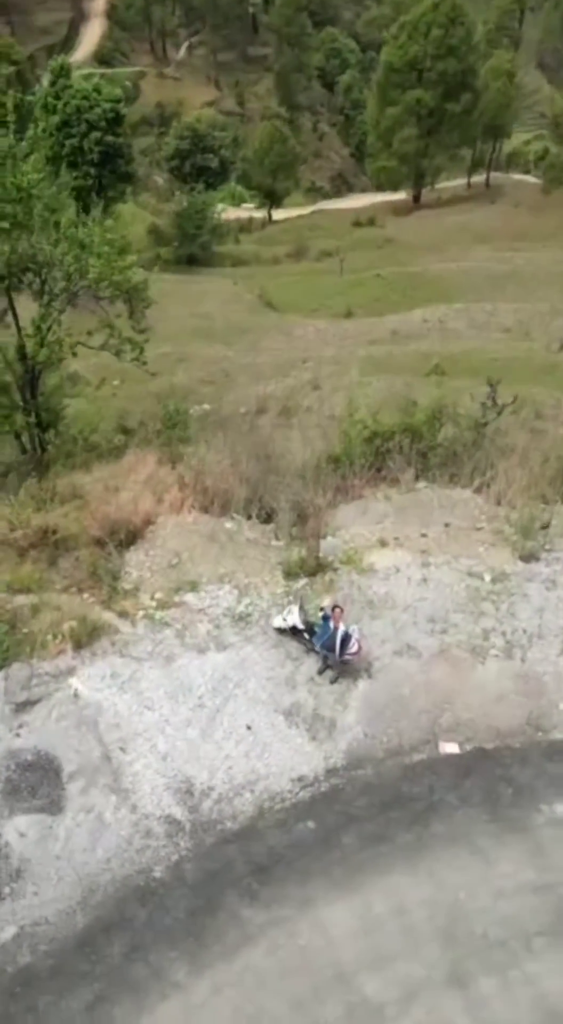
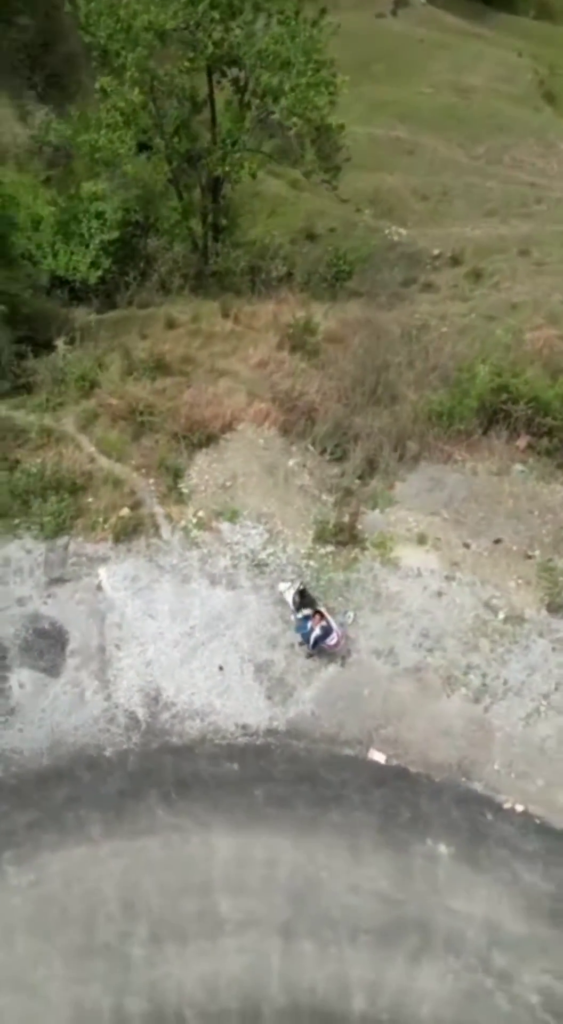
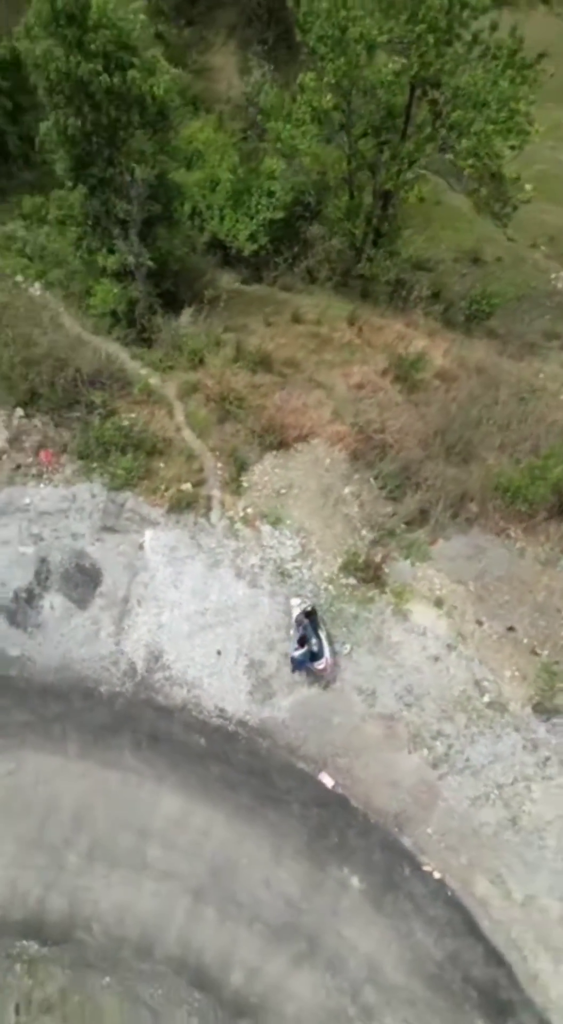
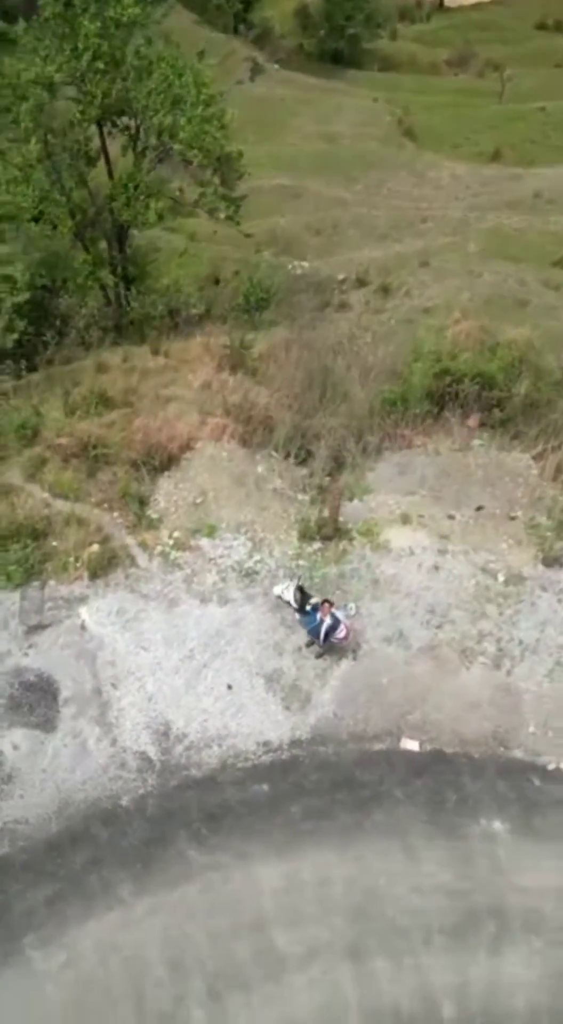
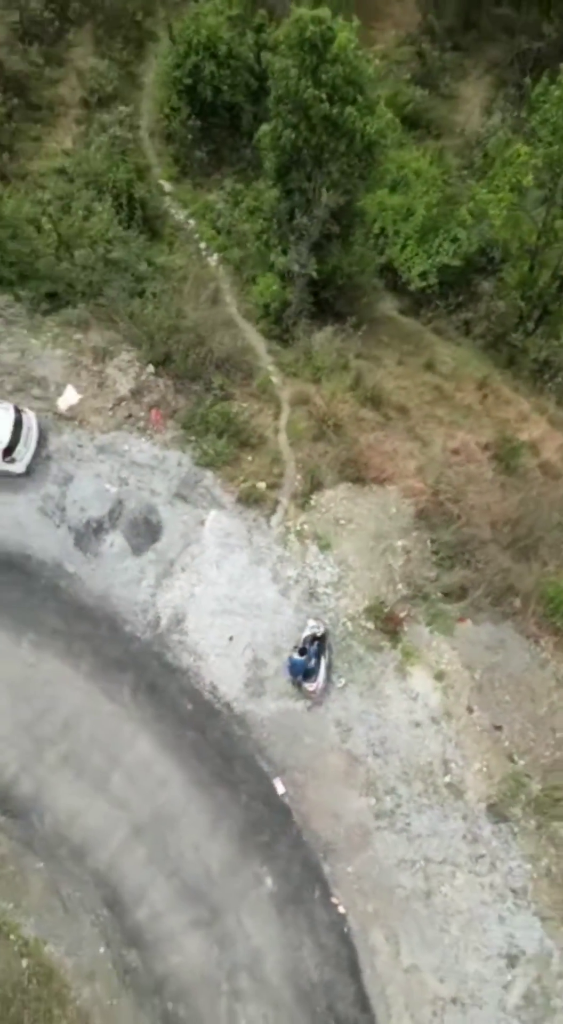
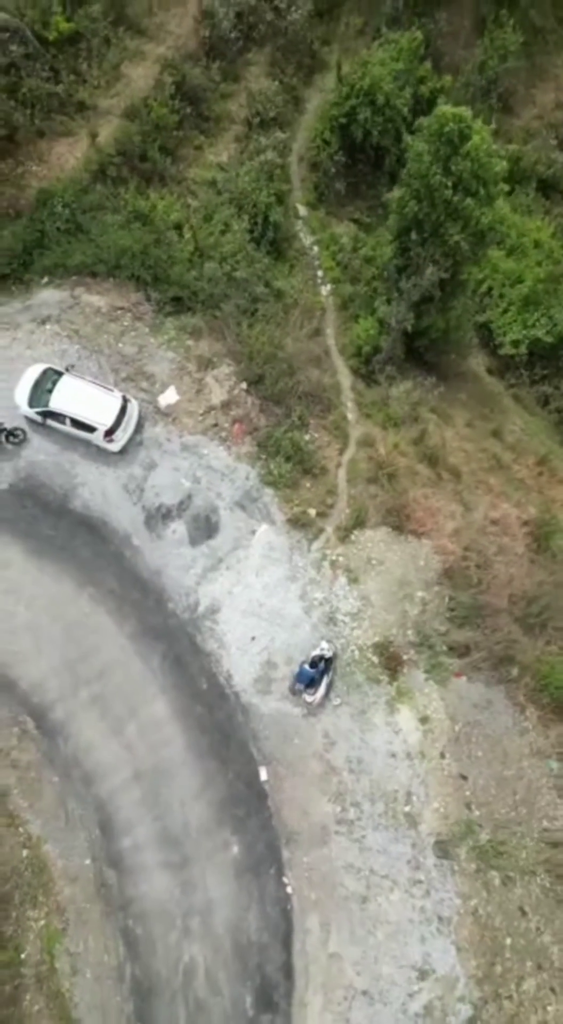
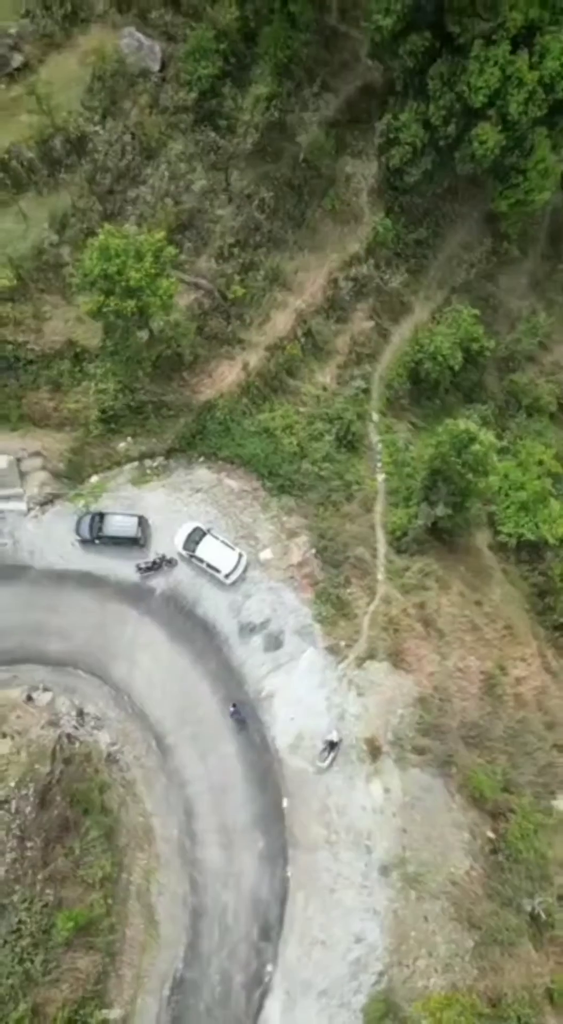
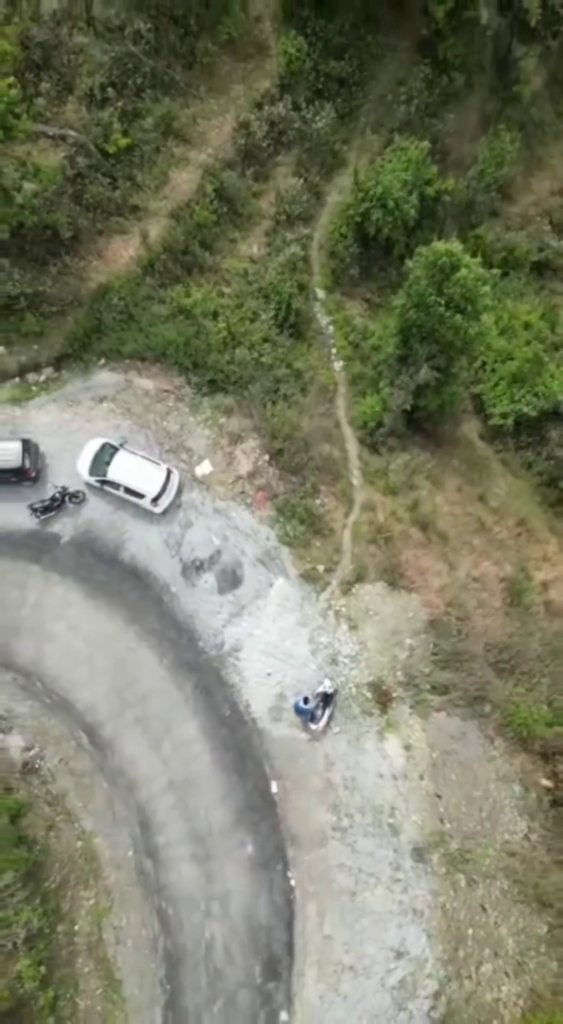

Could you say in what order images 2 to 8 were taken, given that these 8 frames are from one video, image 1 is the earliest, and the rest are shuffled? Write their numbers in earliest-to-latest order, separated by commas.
4, 2, 3, 5, 6, 8, 7
